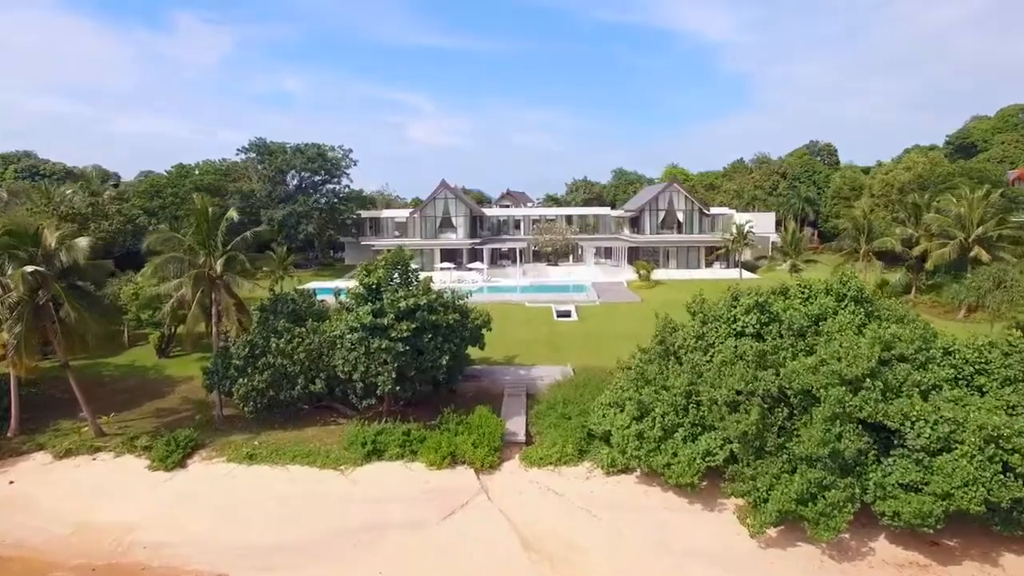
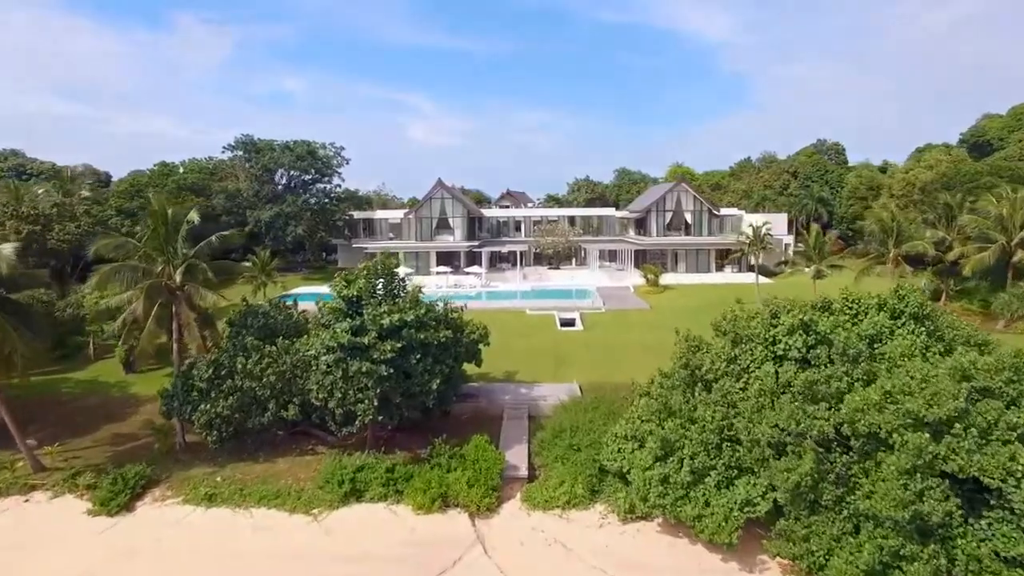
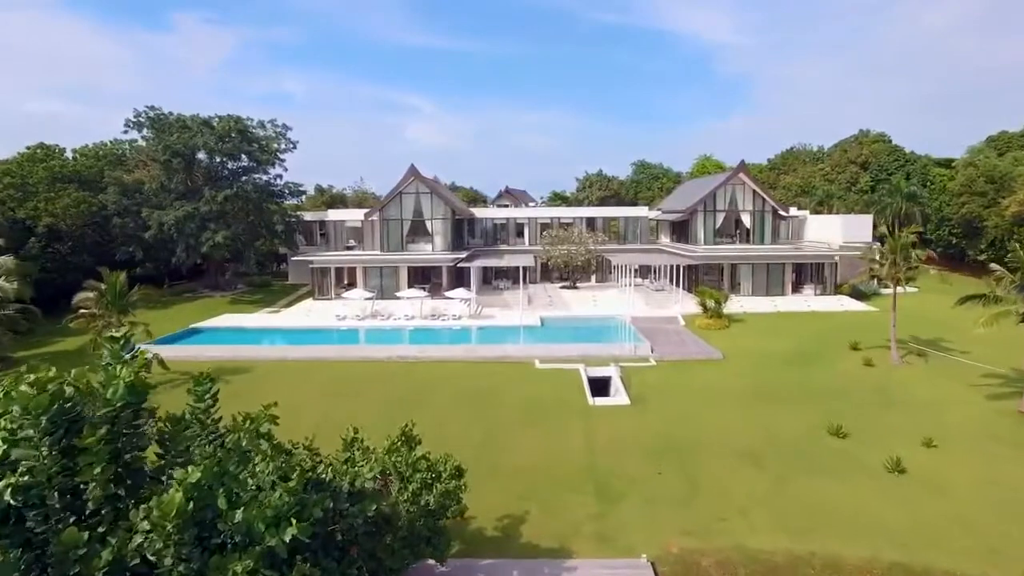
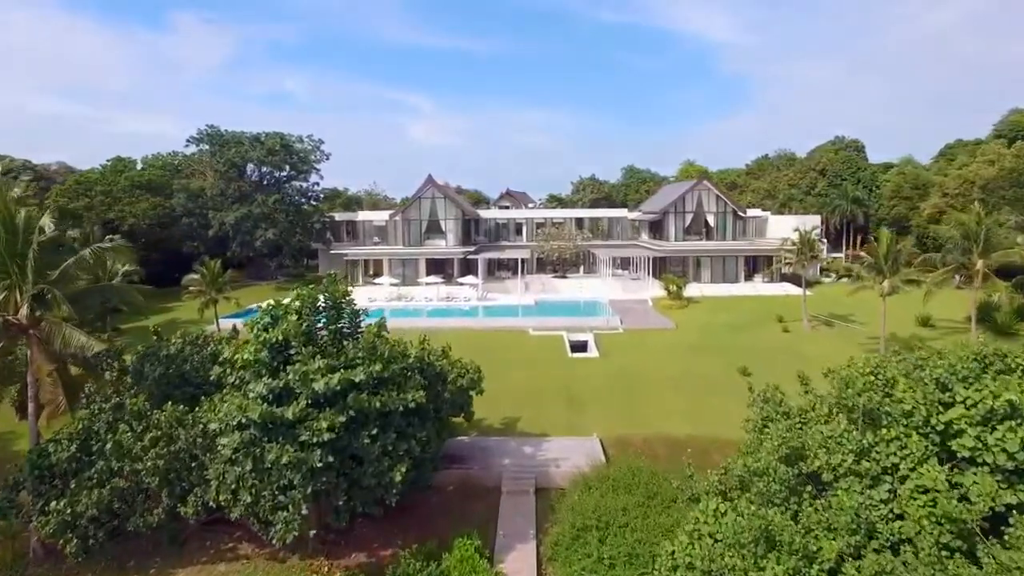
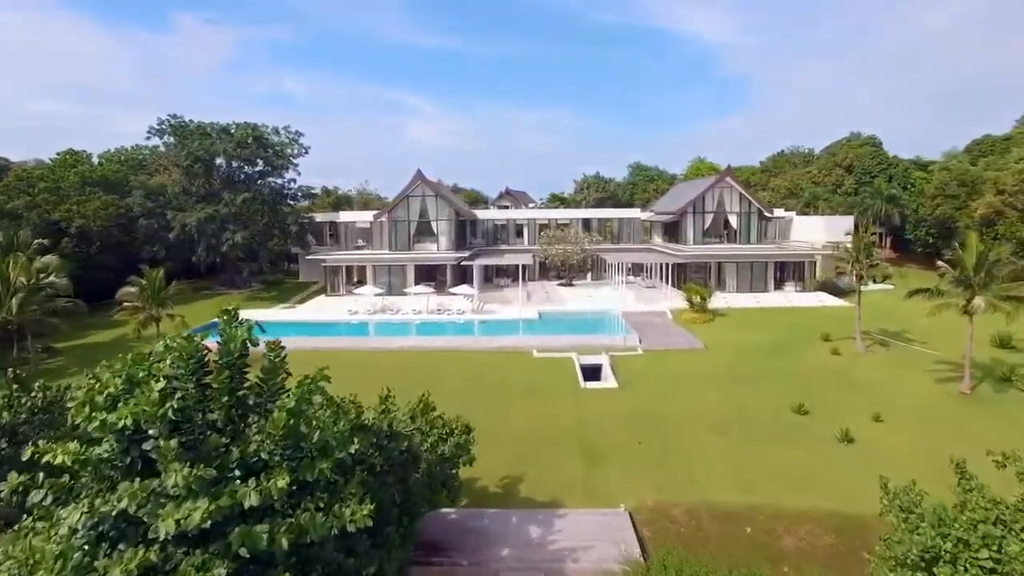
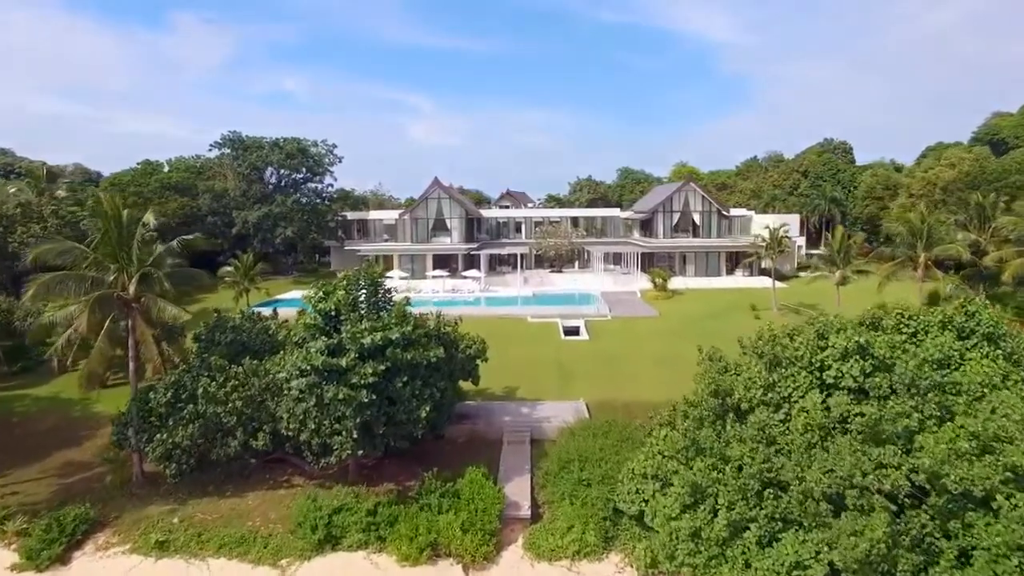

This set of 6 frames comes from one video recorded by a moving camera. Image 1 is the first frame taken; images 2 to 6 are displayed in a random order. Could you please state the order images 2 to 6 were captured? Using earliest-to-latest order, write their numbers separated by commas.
2, 6, 4, 5, 3
